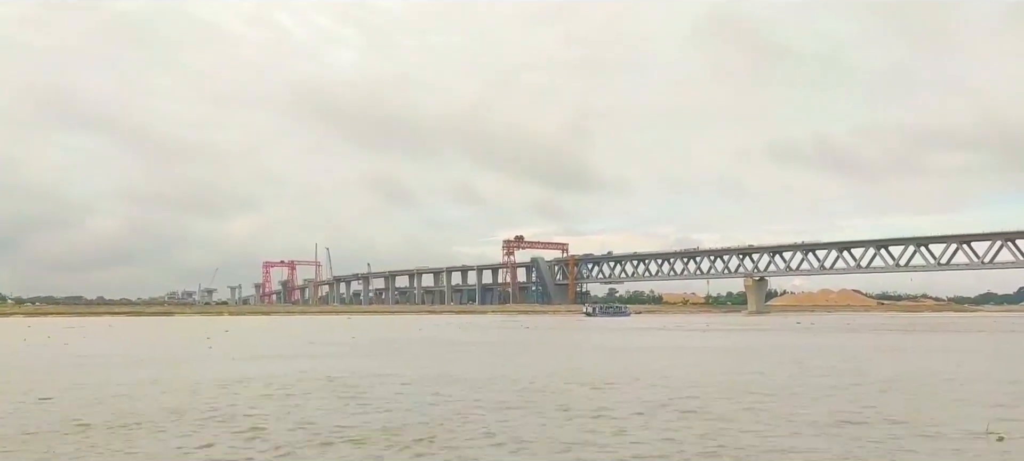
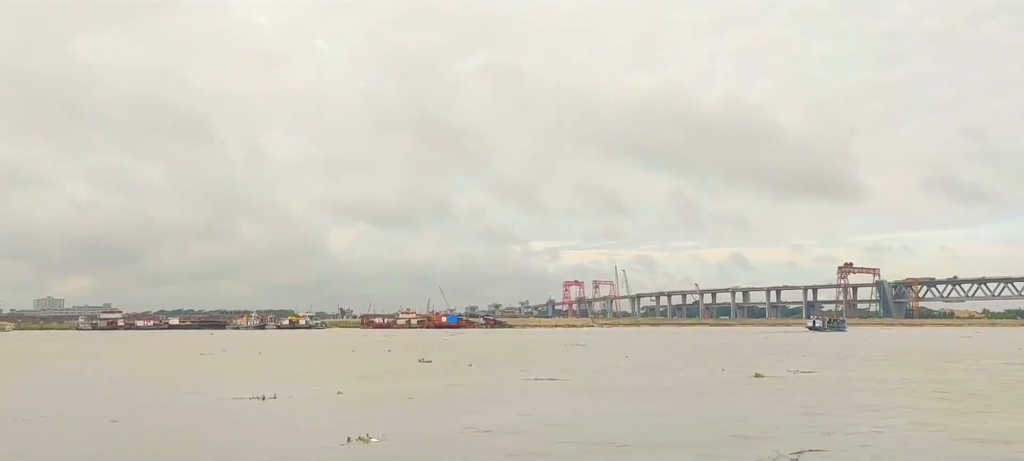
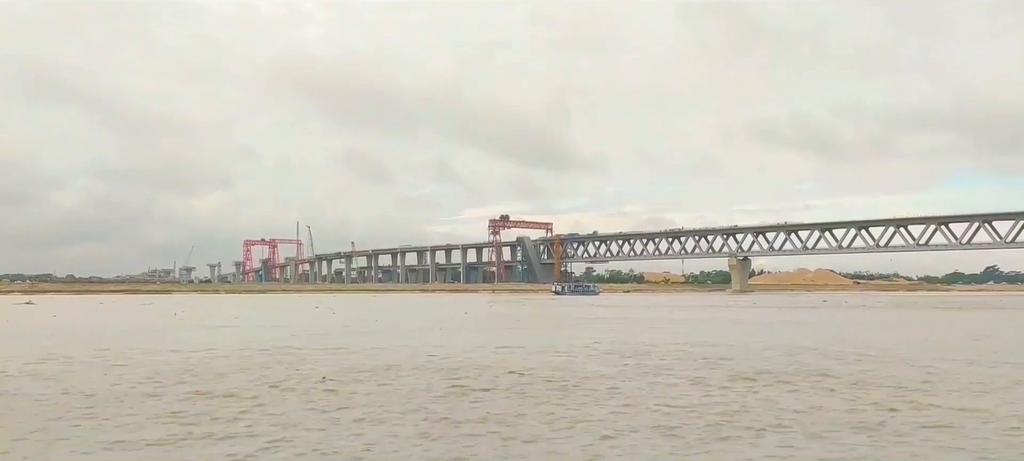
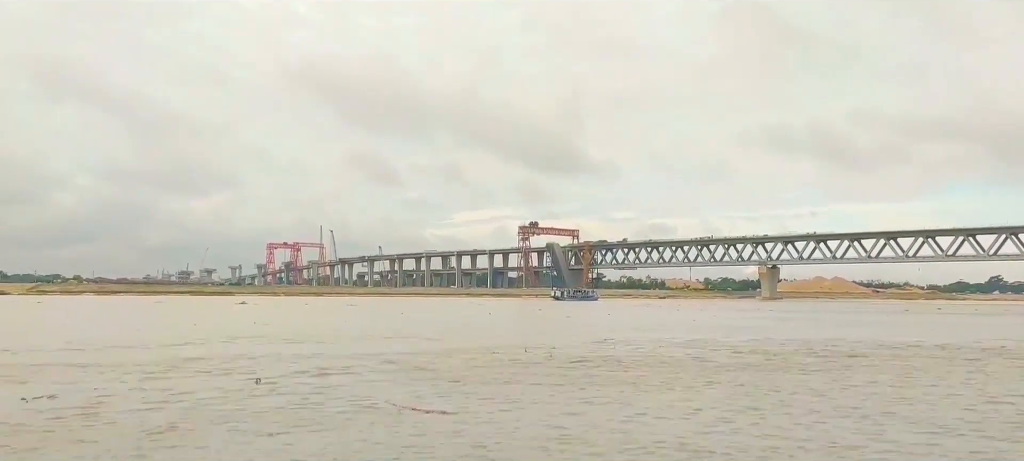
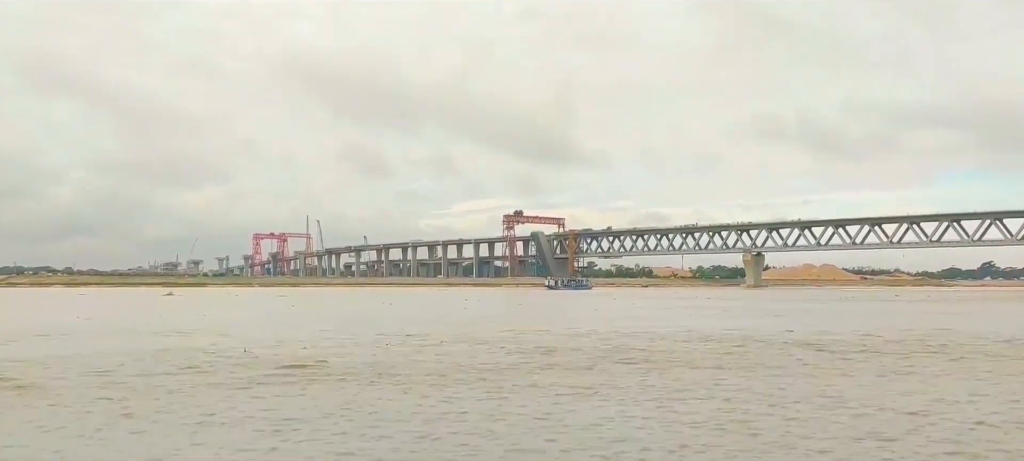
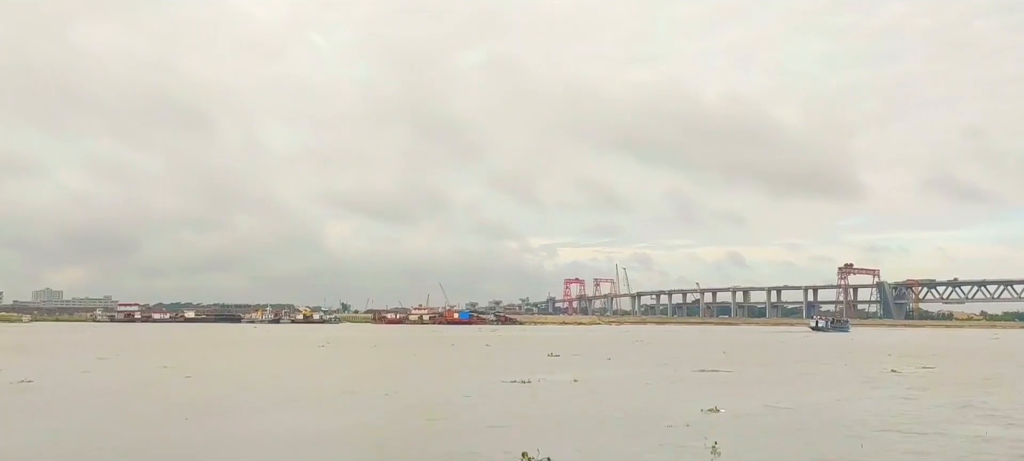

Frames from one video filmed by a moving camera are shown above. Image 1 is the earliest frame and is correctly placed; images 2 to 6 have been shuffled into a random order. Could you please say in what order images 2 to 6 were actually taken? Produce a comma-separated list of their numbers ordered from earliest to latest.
3, 5, 4, 6, 2
